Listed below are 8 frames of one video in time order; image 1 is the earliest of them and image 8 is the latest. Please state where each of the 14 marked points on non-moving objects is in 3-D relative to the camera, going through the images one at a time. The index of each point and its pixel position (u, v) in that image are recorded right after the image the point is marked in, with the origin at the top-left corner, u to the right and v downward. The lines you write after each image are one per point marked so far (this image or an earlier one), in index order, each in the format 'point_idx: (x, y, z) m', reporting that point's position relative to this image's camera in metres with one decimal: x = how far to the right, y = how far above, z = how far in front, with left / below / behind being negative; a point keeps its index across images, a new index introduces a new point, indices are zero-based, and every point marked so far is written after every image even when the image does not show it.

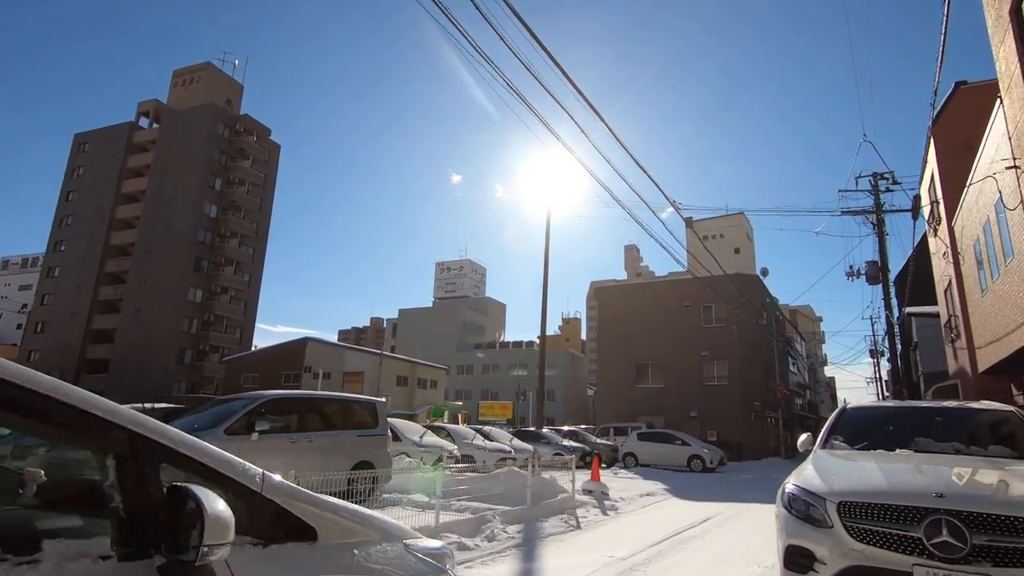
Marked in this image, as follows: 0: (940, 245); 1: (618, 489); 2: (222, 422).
0: (+12.2, +1.2, +15.8) m
1: (+2.4, -4.4, +12.0) m
2: (-4.2, -1.9, +7.9) m
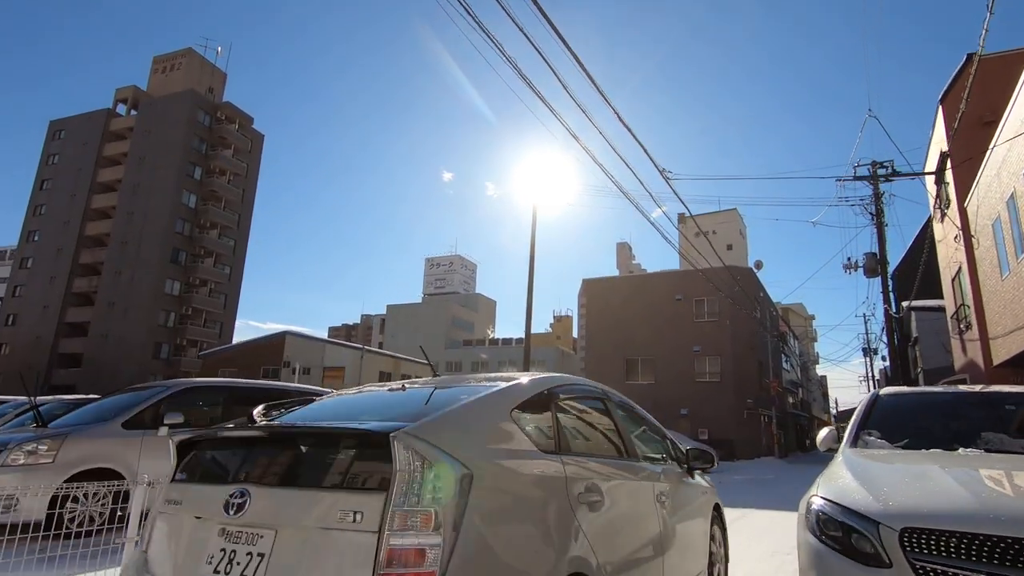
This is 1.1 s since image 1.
0: (+11.7, +1.5, +14.7) m
1: (+1.8, -4.0, +10.9) m
2: (-4.7, -1.5, +6.6) m
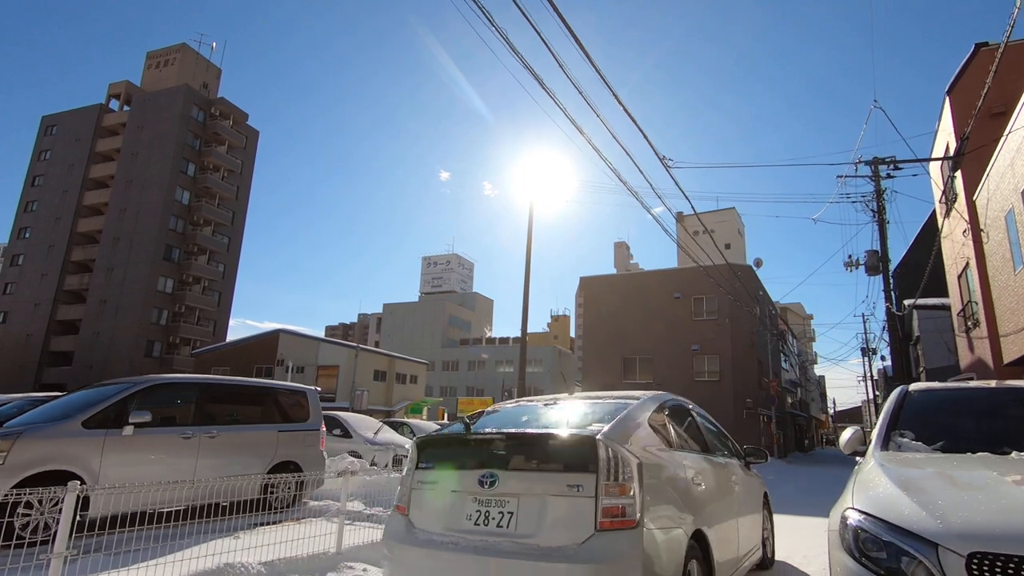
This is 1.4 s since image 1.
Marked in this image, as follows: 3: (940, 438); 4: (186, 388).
0: (+11.5, +1.6, +14.4) m
1: (+1.6, -3.9, +10.5) m
2: (-4.8, -1.4, +6.2) m
3: (+2.4, -0.8, +3.1) m
4: (-4.2, -1.3, +7.2) m
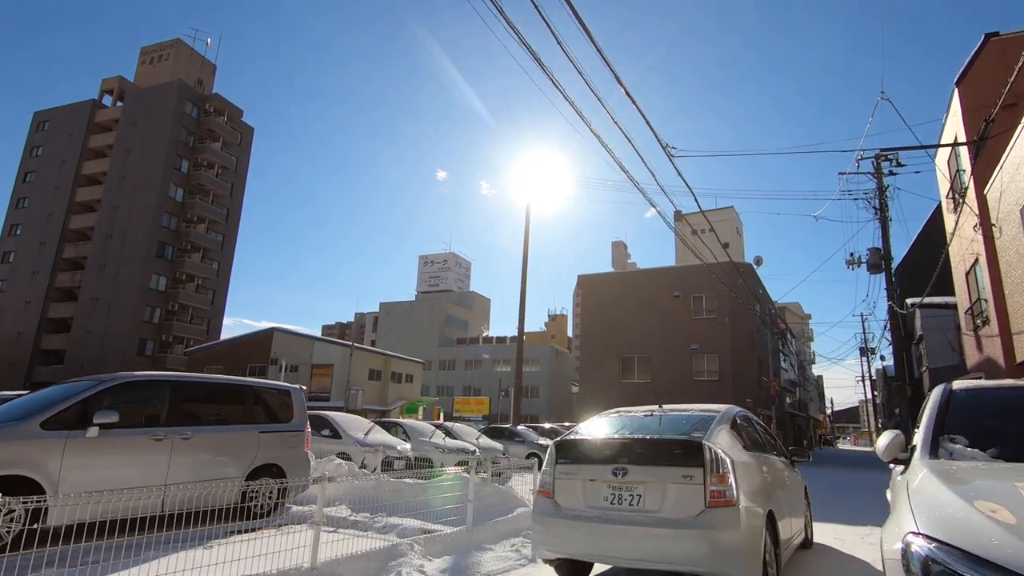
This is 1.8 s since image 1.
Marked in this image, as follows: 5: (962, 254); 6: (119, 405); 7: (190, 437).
0: (+11.4, +1.7, +14.0) m
1: (+1.6, -3.8, +10.1) m
2: (-4.8, -1.3, +5.7) m
3: (+2.4, -0.8, +2.7) m
4: (-4.3, -1.2, +6.7) m
5: (+11.6, +0.9, +14.2) m
6: (-4.5, -1.3, +6.3) m
7: (-3.9, -1.8, +6.6) m
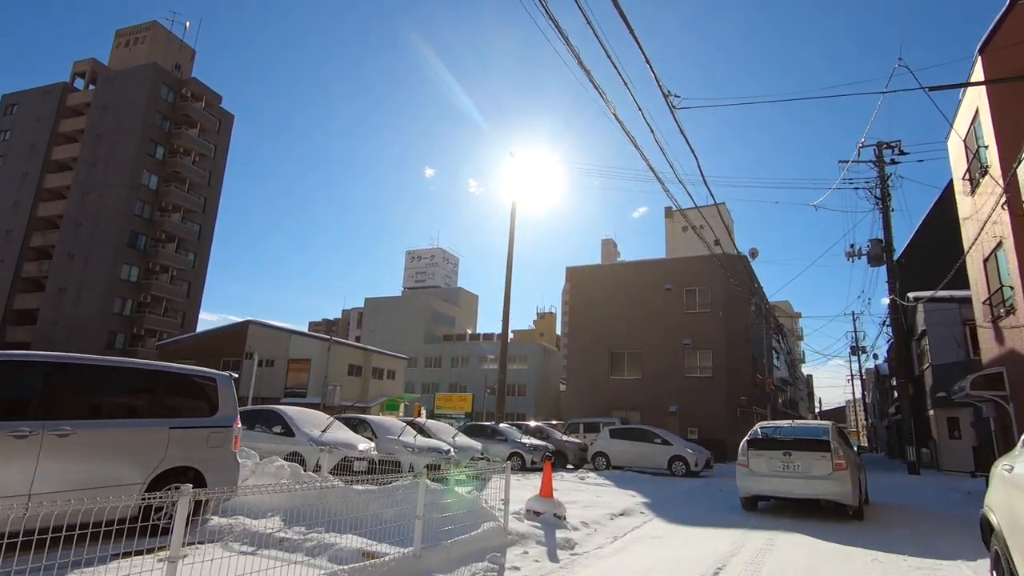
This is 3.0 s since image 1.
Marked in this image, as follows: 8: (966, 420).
0: (+11.0, +2.0, +12.9) m
1: (+1.1, -3.4, +8.8) m
2: (-5.1, -0.9, +4.3) m
3: (+2.1, -0.4, +1.5) m
4: (-4.6, -0.8, +5.3) m
5: (+11.2, +1.2, +13.1) m
6: (-4.8, -0.9, +4.9) m
7: (-4.2, -1.4, +5.3) m
8: (+15.8, -4.6, +19.2) m
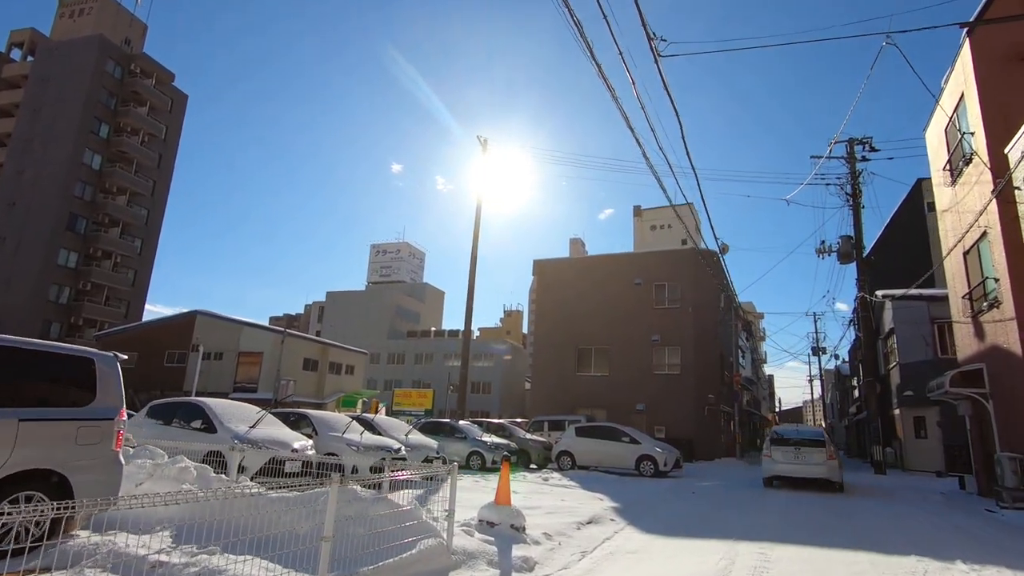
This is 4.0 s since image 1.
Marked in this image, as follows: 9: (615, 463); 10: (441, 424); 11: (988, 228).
0: (+10.2, +2.1, +12.4) m
1: (+0.5, -3.1, +7.8) m
2: (-5.5, -0.4, +2.9) m
3: (+2.0, -0.2, +0.5) m
4: (-5.0, -0.4, +4.0) m
5: (+10.3, +1.3, +12.7) m
6: (-5.2, -0.5, +3.5) m
7: (-4.6, -1.0, +3.9) m
8: (+14.5, -4.5, +19.0) m
9: (+3.0, -5.2, +16.3) m
10: (-2.1, -4.0, +16.4) m
11: (+9.6, +1.2, +11.1) m
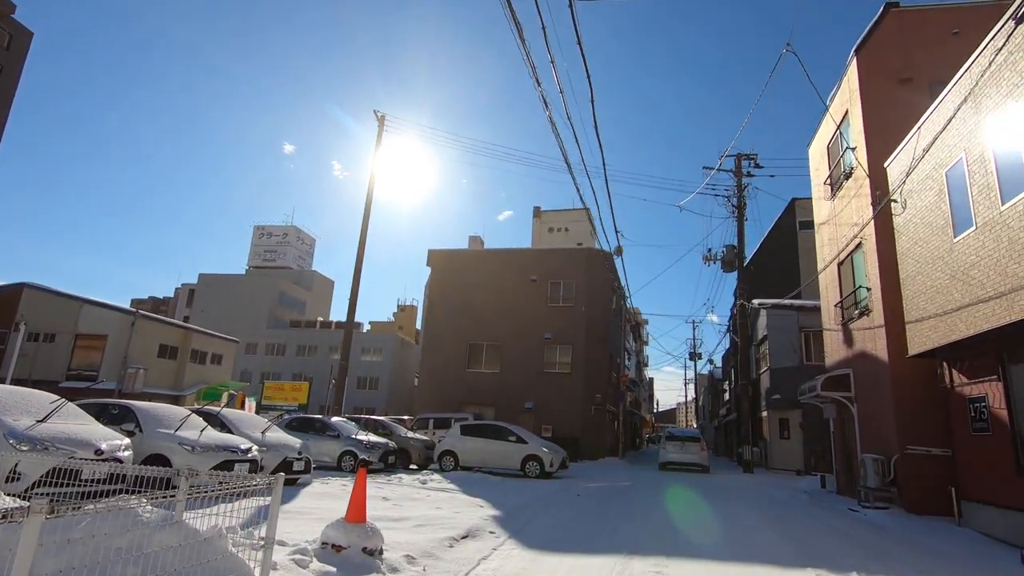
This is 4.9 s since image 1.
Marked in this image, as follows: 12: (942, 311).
0: (+7.8, +1.9, +13.0) m
1: (-1.2, -2.8, +6.6) m
2: (-5.9, +0.2, +0.8) m
3: (+1.8, 0.0, -0.2) m
4: (-5.7, +0.2, +1.9) m
5: (+7.8, +1.1, +13.3) m
6: (-5.8, +0.1, +1.4) m
7: (-5.3, -0.4, +1.9) m
8: (+10.4, -4.9, +20.3) m
9: (-0.3, -4.9, +15.5) m
10: (-5.4, -3.5, +14.7) m
11: (+7.4, +1.0, +11.6) m
12: (+6.6, -0.3, +8.4) m
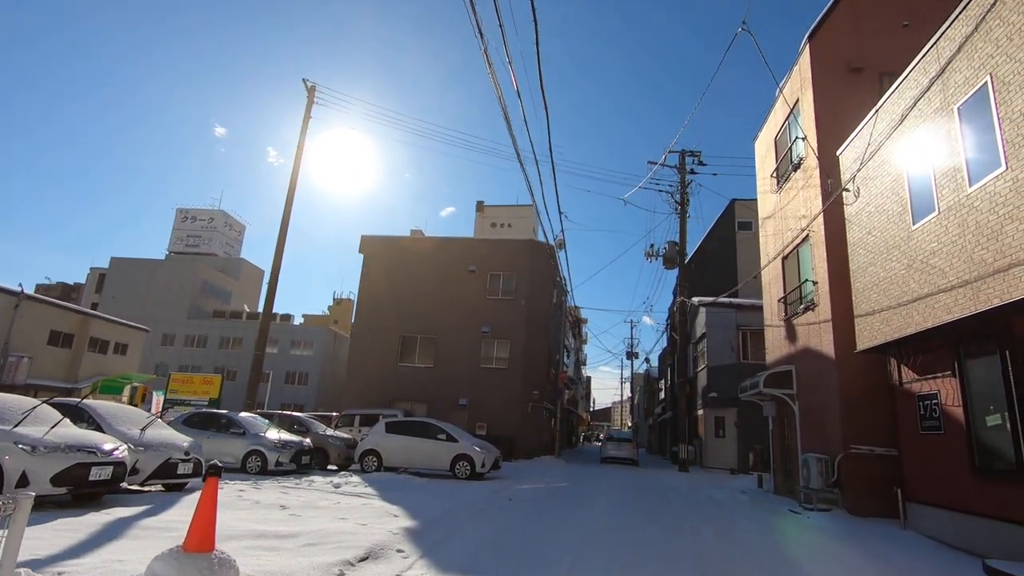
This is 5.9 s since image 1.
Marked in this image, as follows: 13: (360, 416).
0: (+6.4, +2.0, +12.7) m
1: (-2.0, -2.5, +5.4) m
2: (-6.1, +0.6, -0.9) m
3: (+1.8, +0.2, -1.1) m
4: (-5.9, +0.7, +0.2) m
5: (+6.4, +1.2, +13.0) m
6: (-6.0, +0.5, -0.3) m
7: (-5.6, 0.0, +0.3) m
8: (+8.0, -4.8, +20.2) m
9: (-2.2, -4.5, +14.3) m
10: (-7.1, -3.0, +12.9) m
11: (+6.1, +1.2, +11.2) m
12: (+5.6, -0.2, +8.0) m
13: (-5.2, -4.4, +19.0) m
